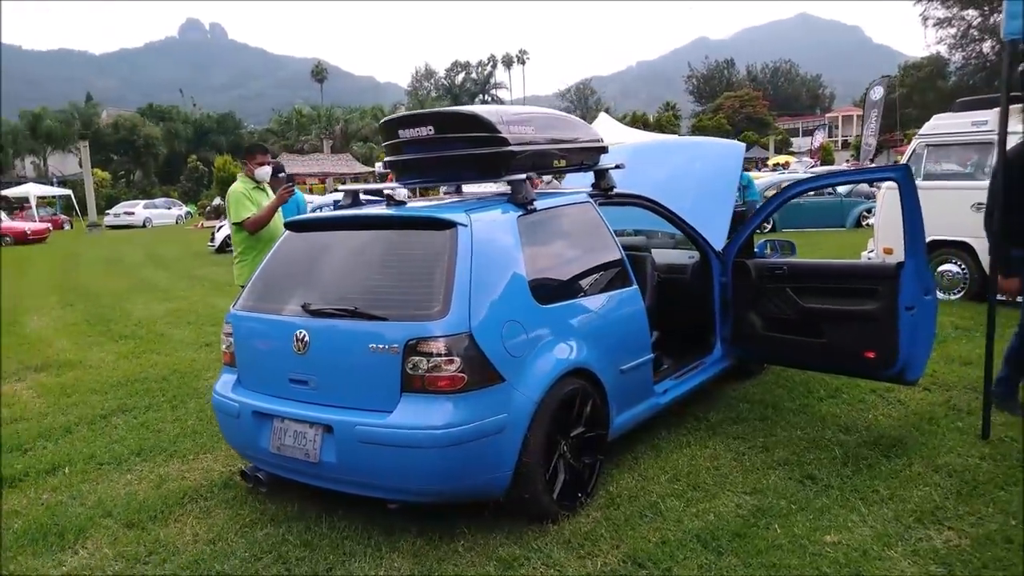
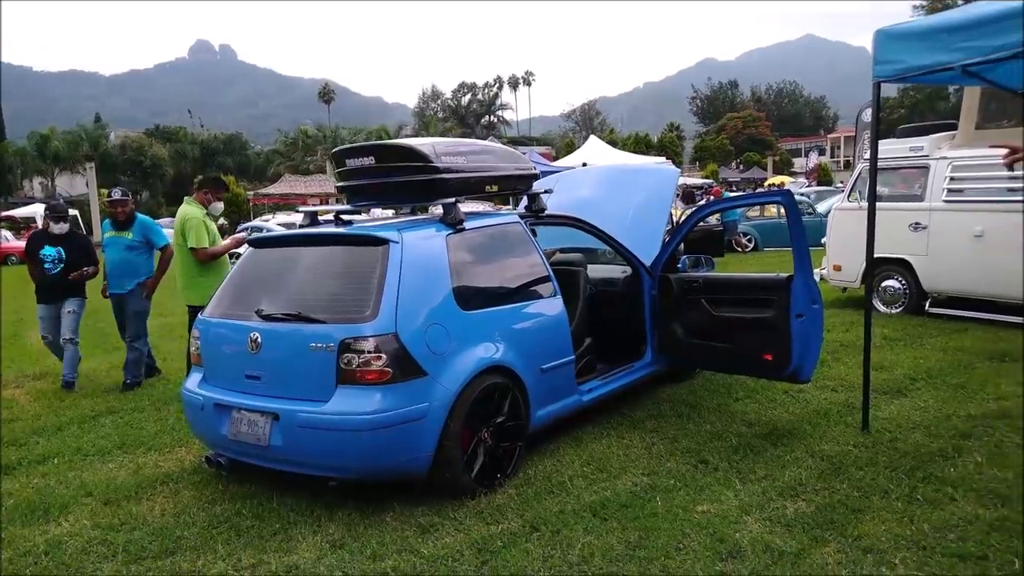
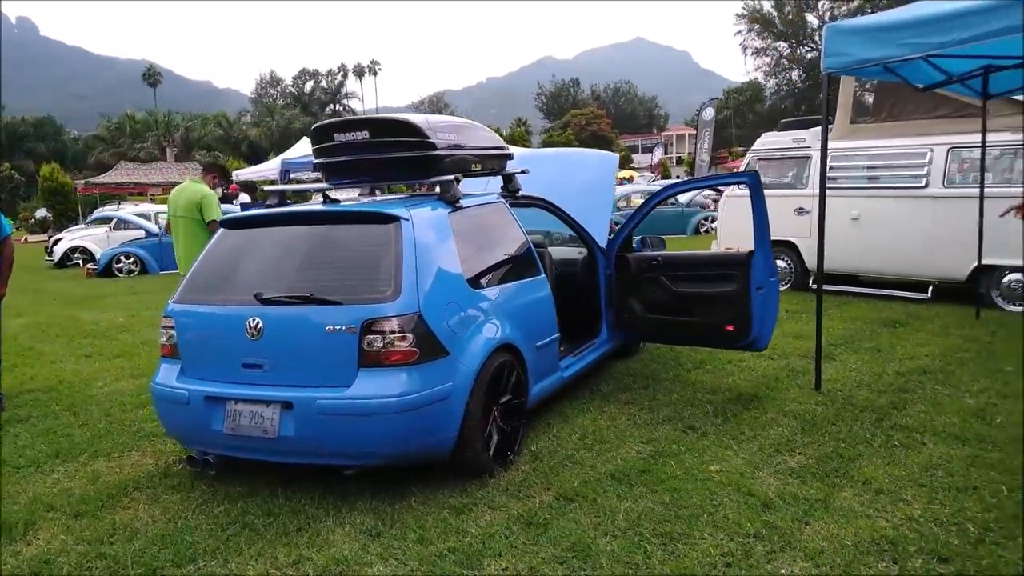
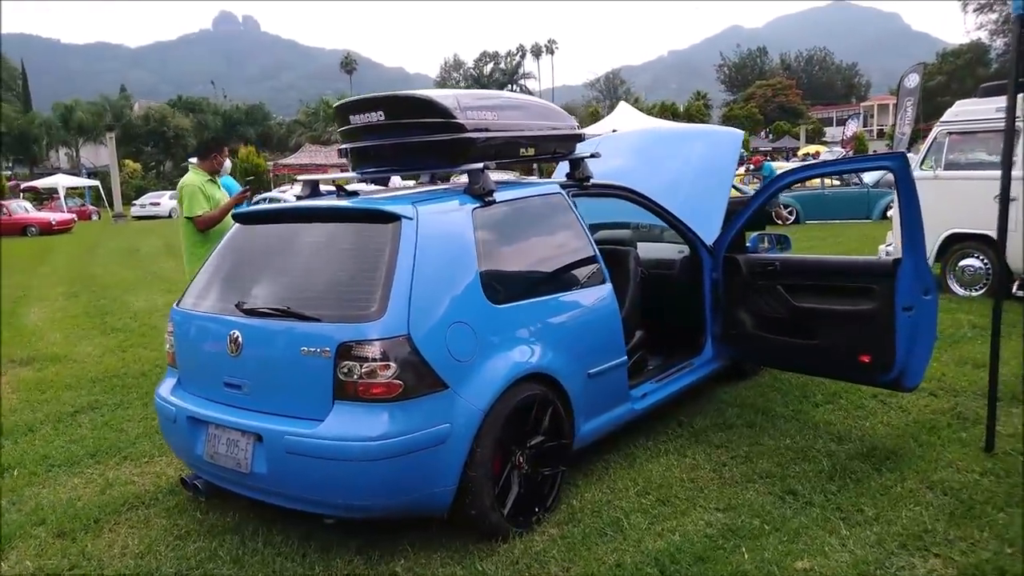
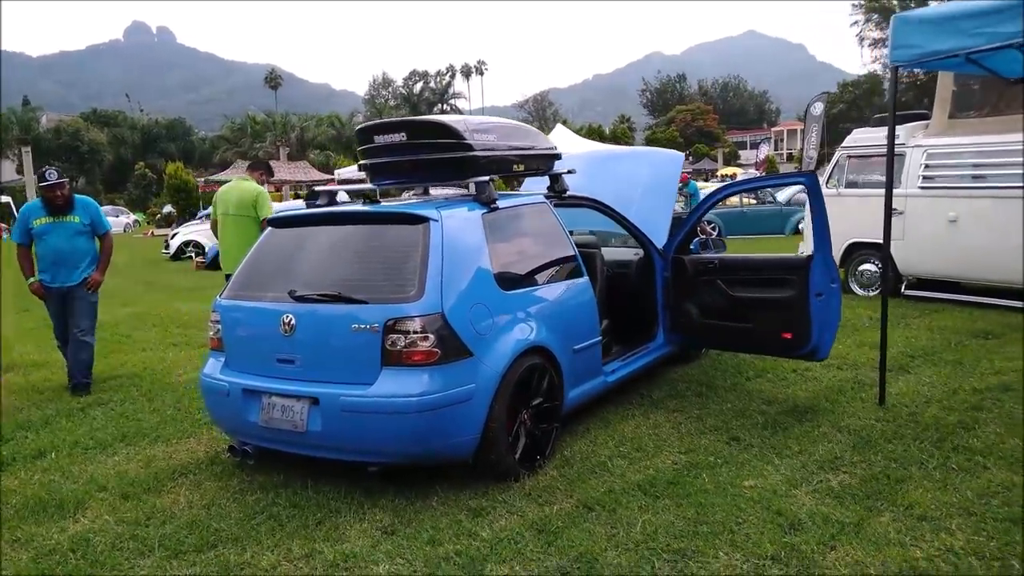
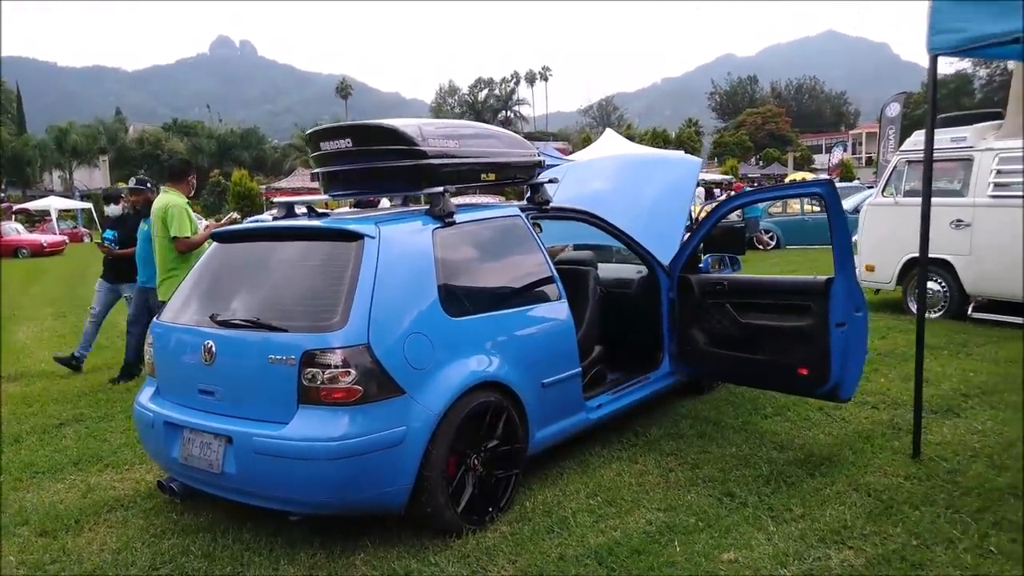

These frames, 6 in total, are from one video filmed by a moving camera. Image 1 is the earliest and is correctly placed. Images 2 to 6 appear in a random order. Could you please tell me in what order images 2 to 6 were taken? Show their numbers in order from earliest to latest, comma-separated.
4, 6, 2, 5, 3
